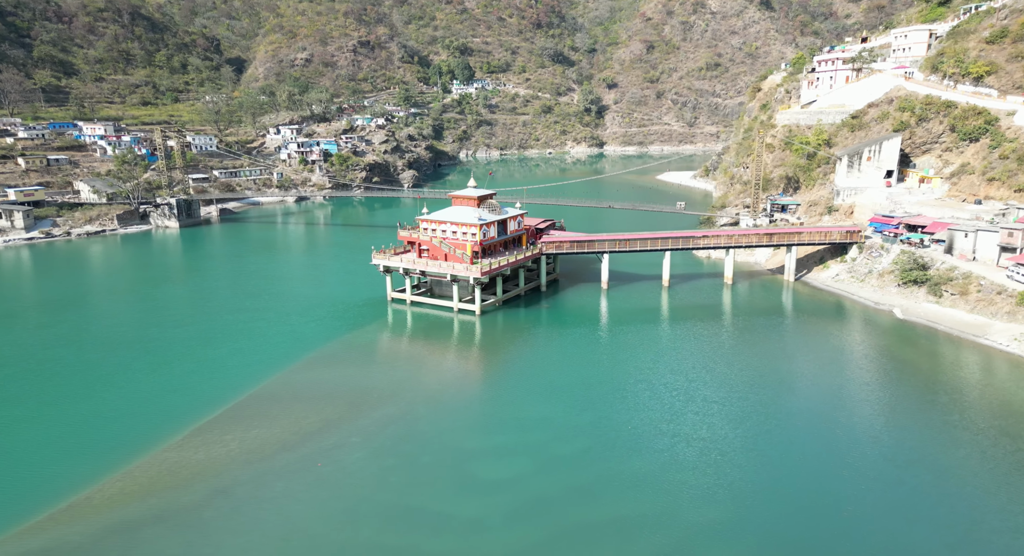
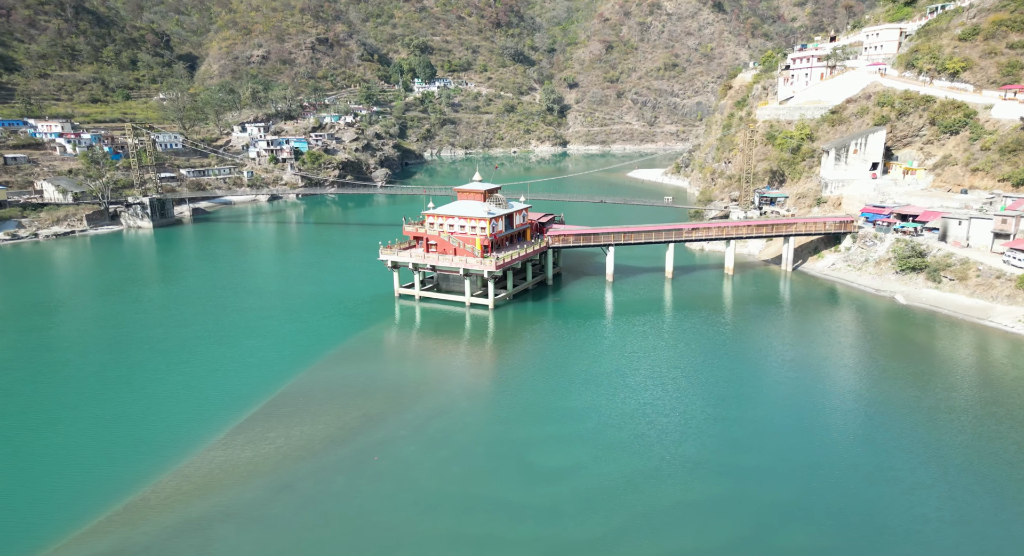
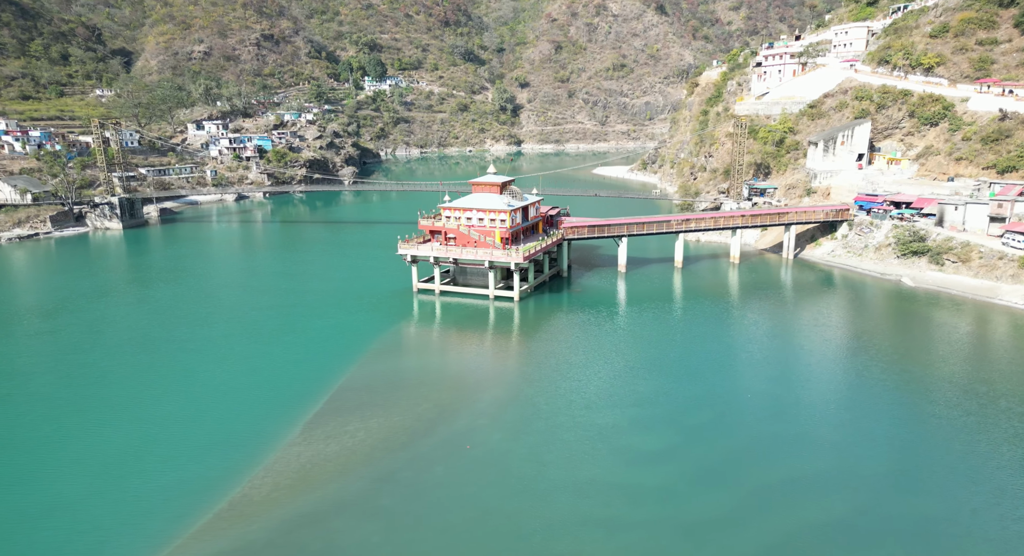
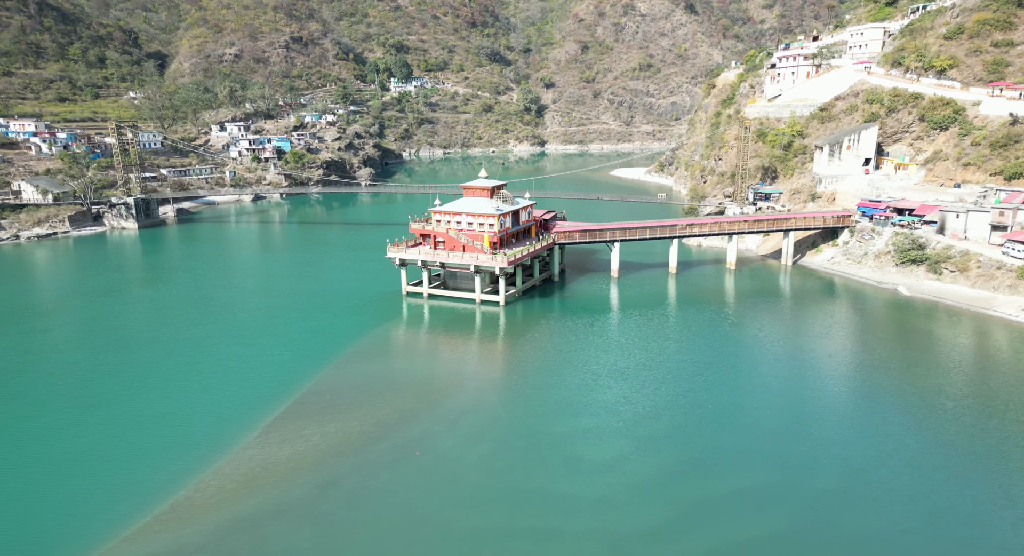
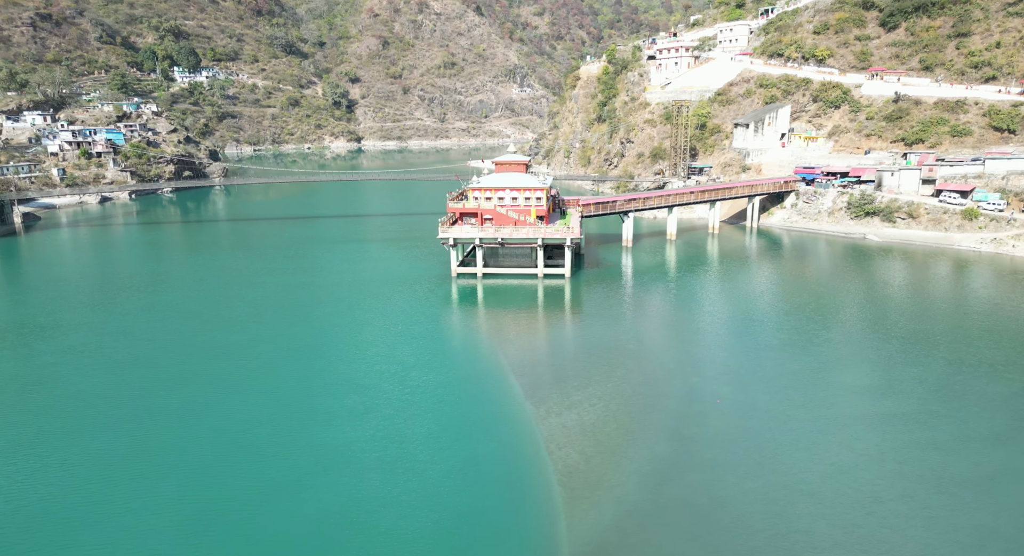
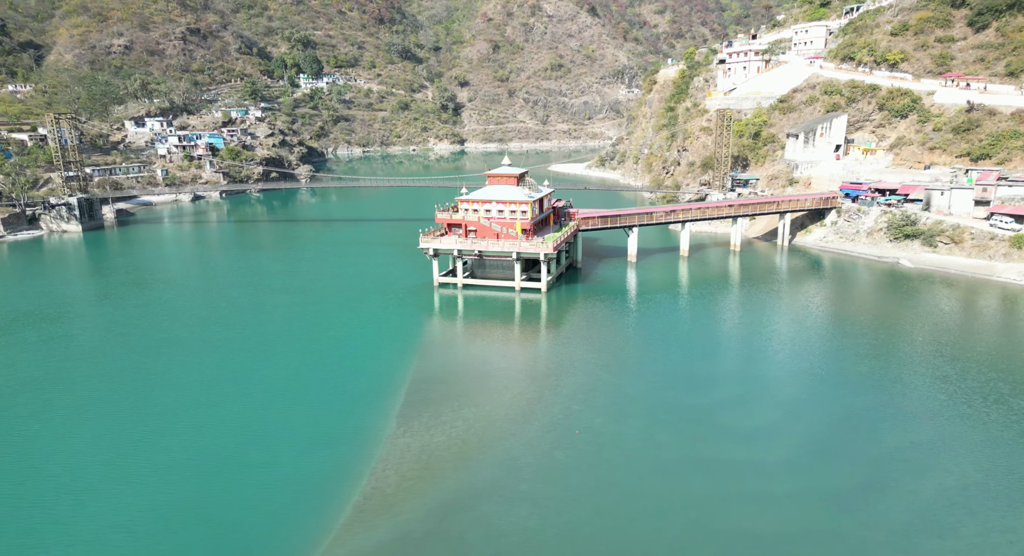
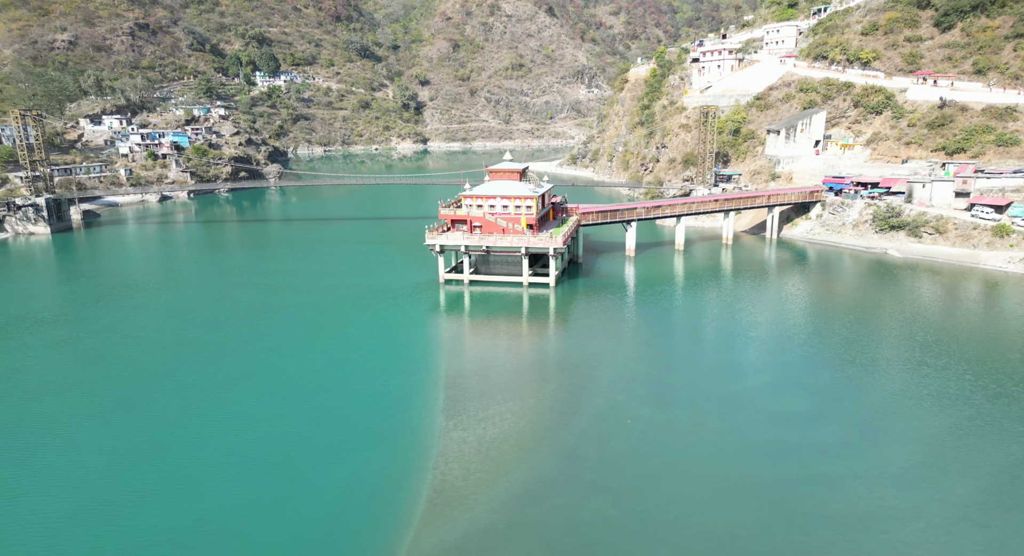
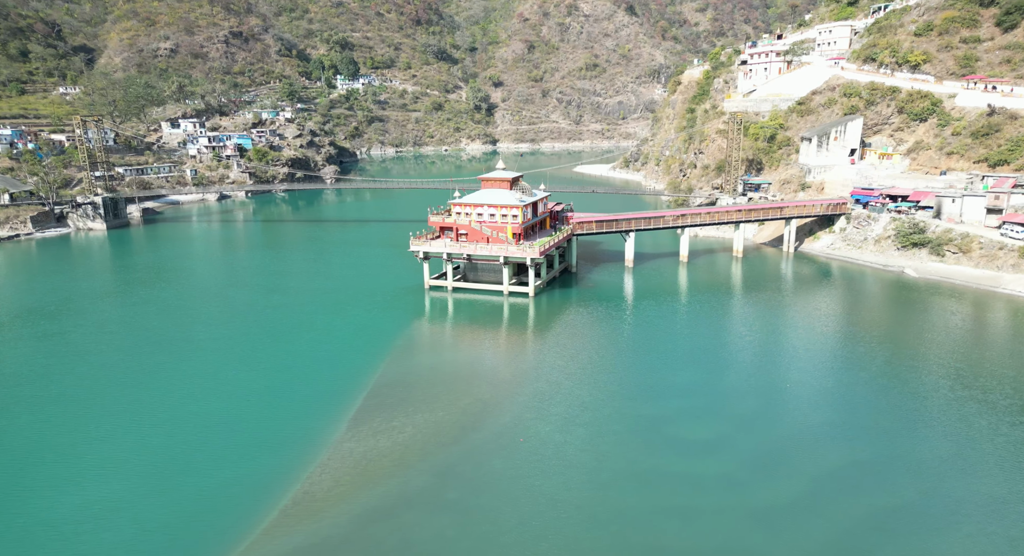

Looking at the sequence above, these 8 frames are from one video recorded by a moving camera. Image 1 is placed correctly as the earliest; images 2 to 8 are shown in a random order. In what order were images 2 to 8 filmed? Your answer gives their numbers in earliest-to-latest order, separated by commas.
2, 4, 3, 8, 6, 7, 5
